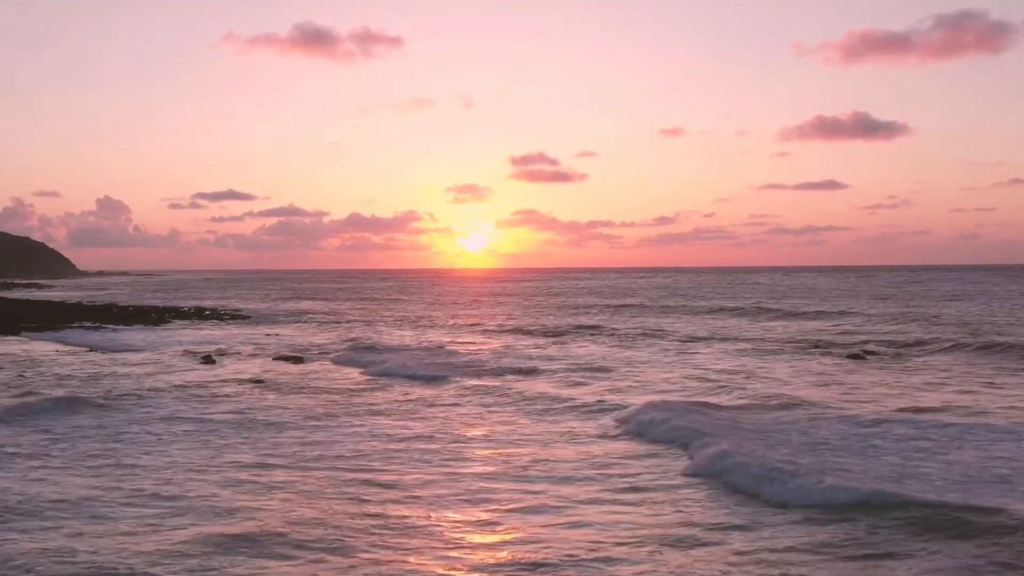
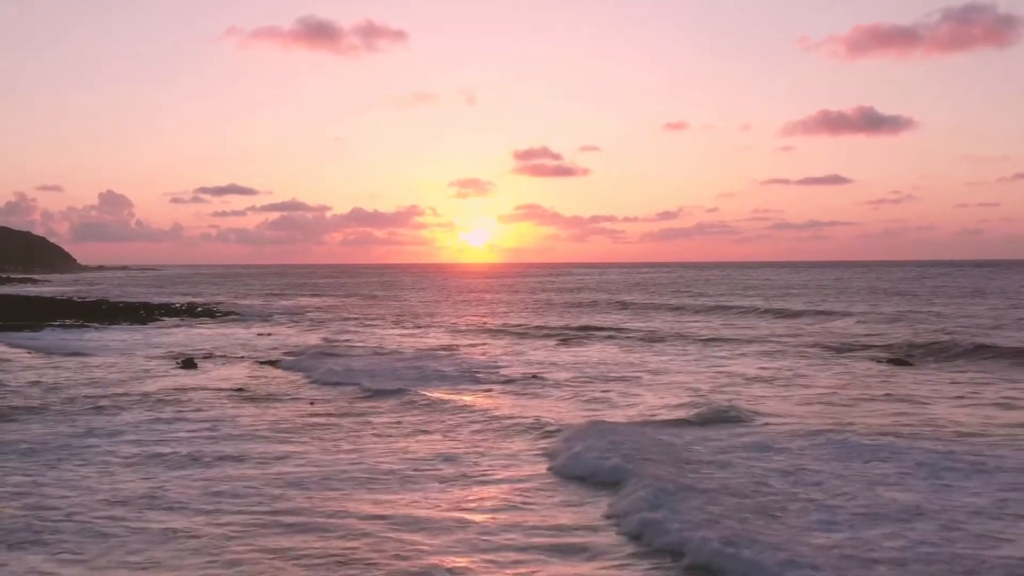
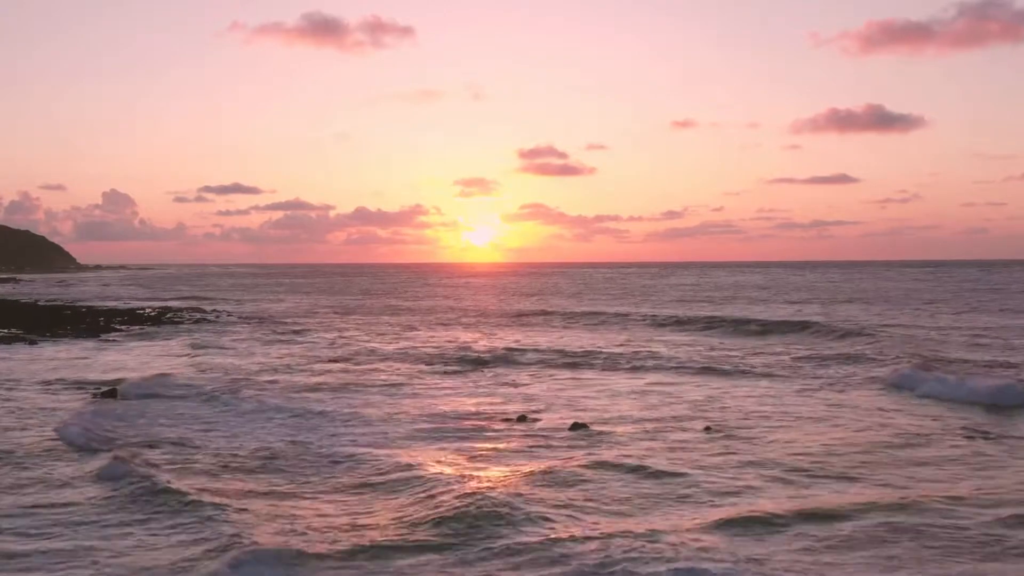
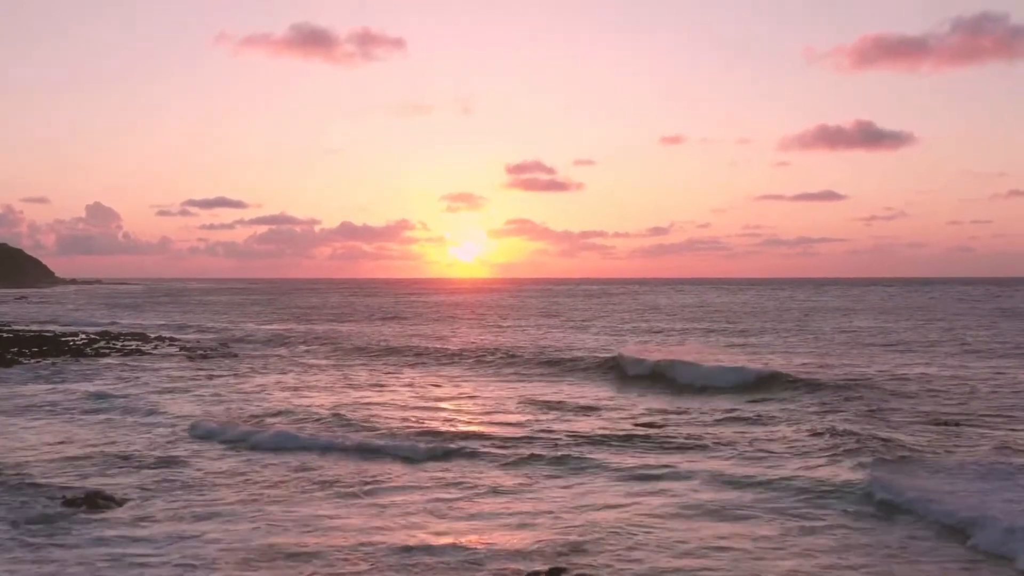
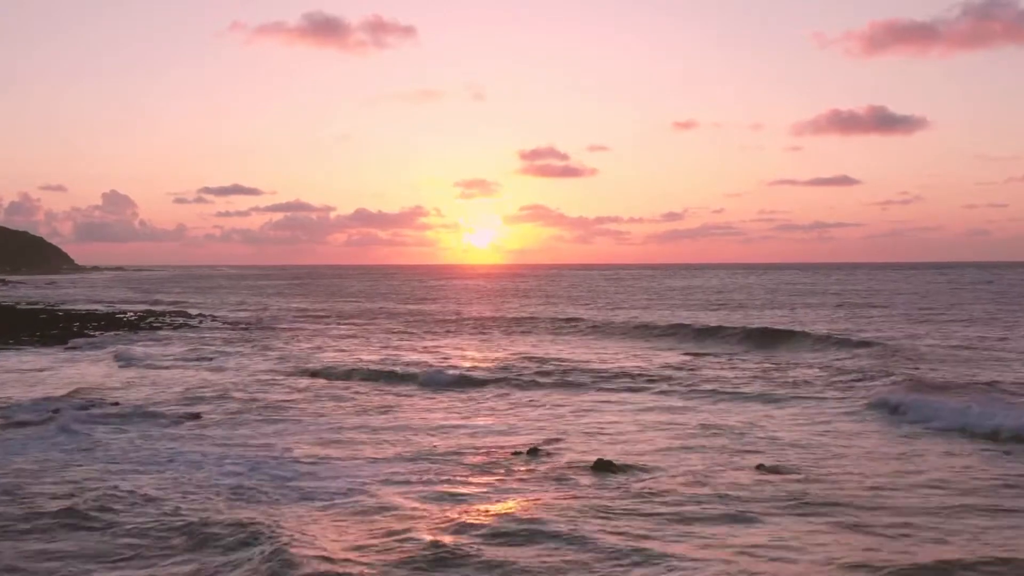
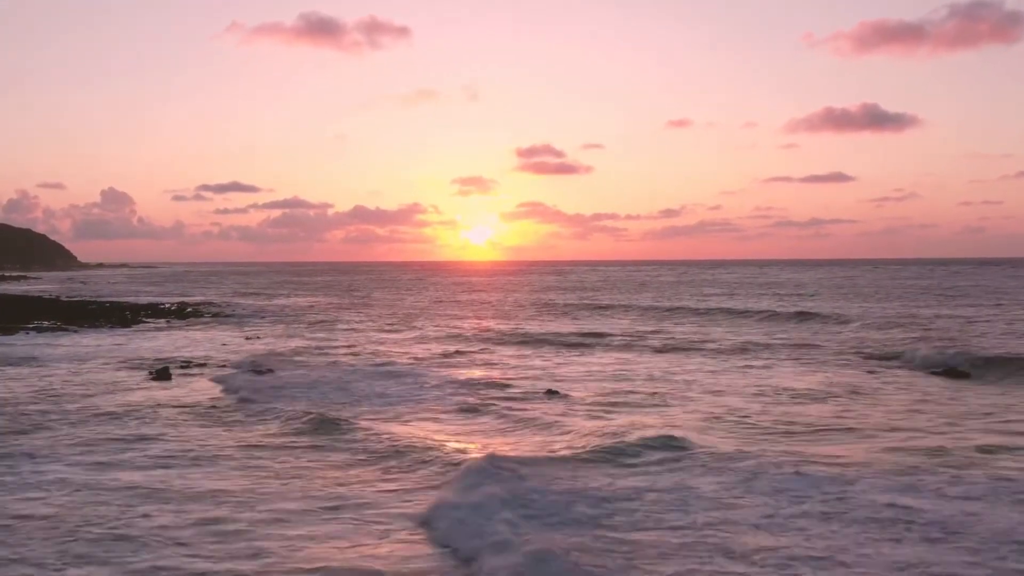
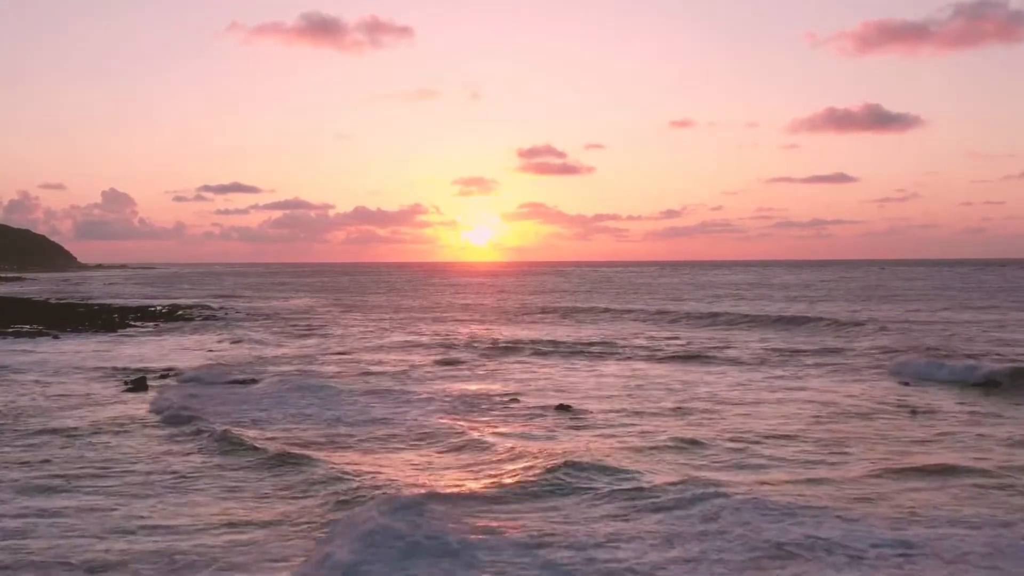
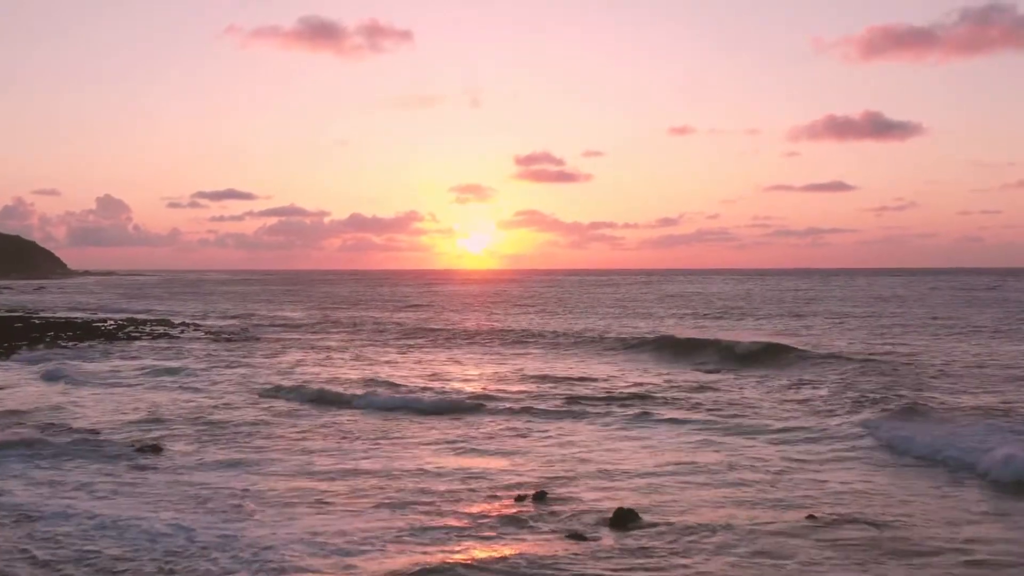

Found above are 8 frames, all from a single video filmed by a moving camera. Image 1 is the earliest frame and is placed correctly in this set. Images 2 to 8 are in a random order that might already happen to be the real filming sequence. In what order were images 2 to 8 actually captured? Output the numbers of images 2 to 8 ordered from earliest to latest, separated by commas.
2, 6, 7, 3, 5, 8, 4
